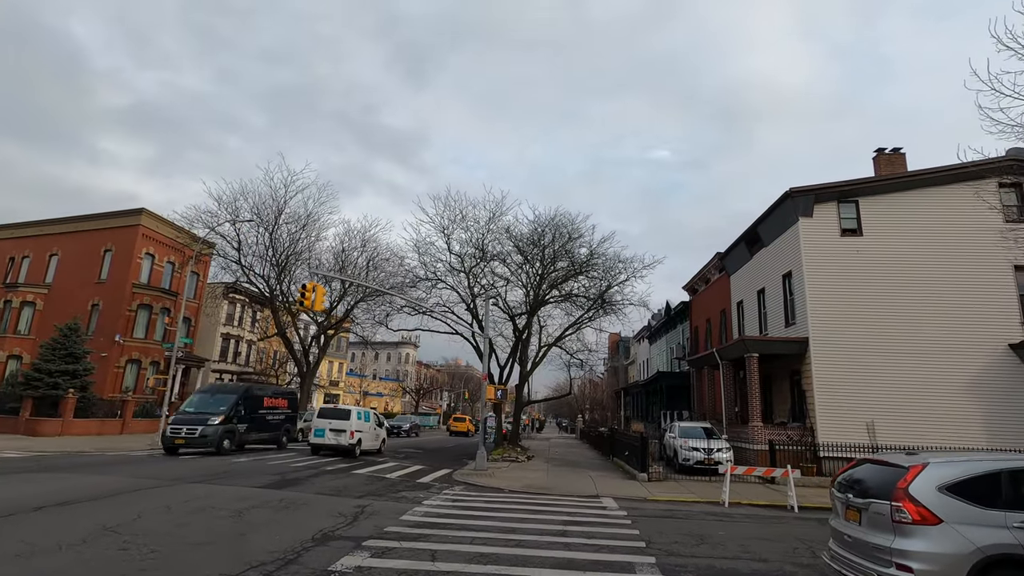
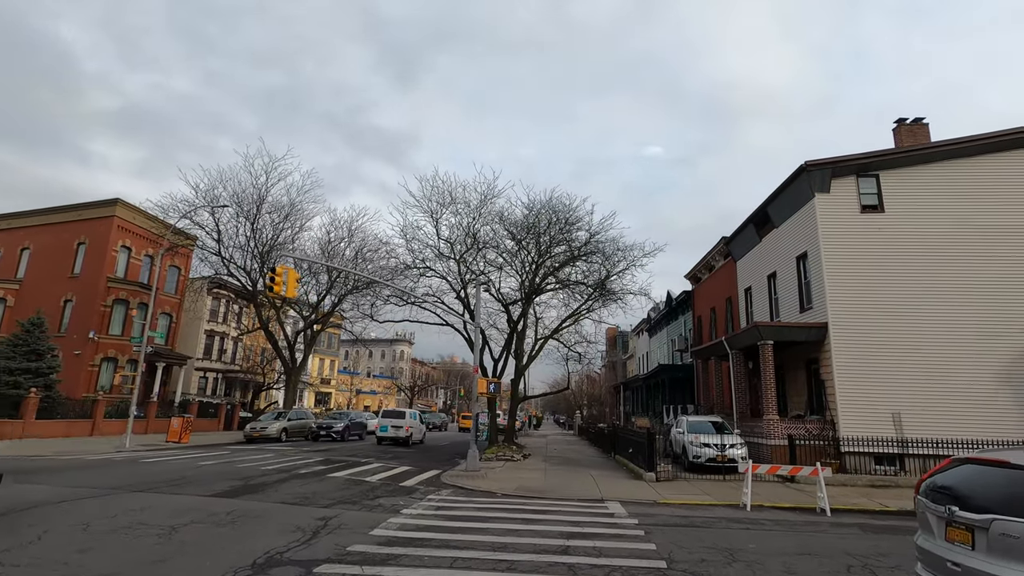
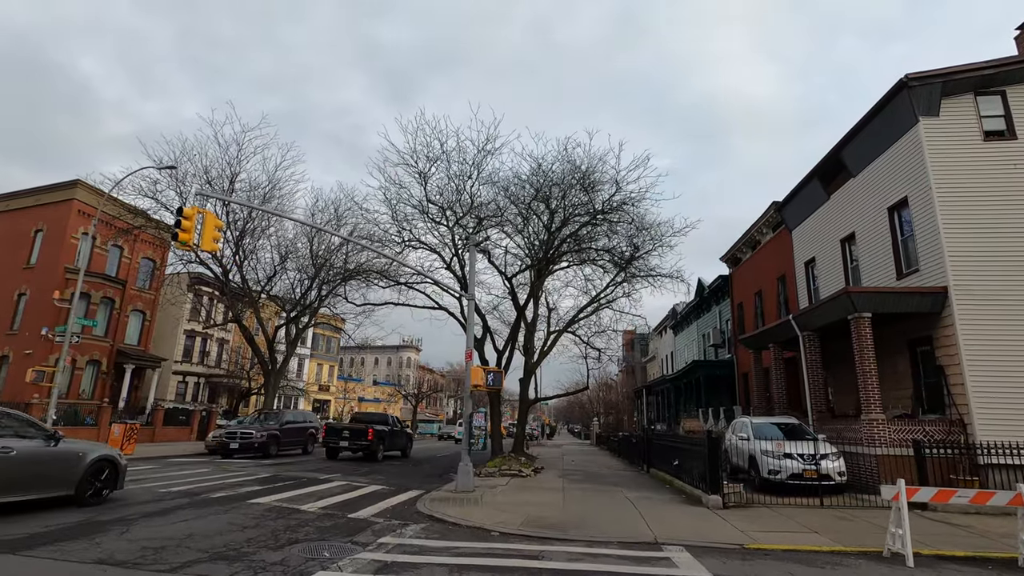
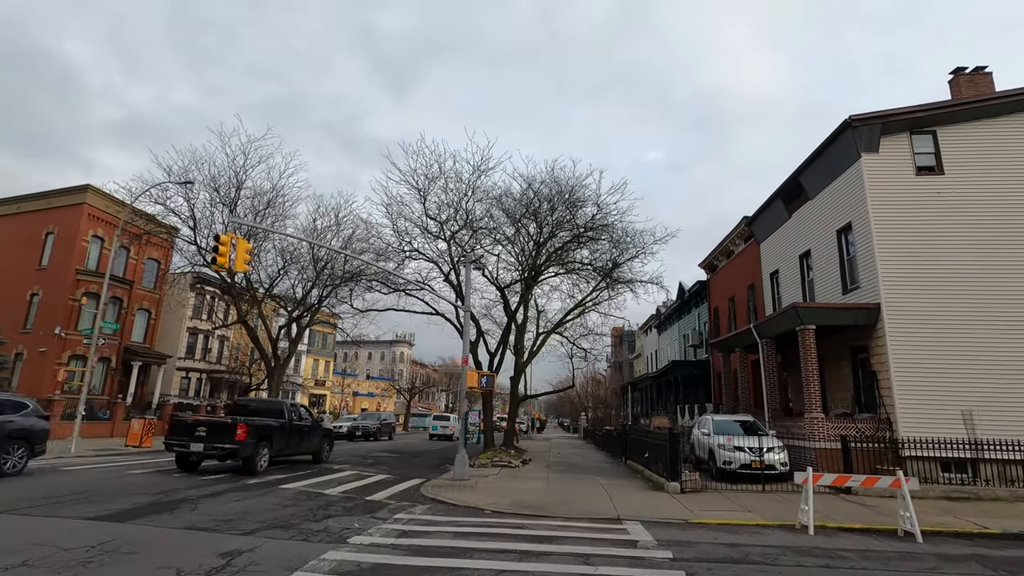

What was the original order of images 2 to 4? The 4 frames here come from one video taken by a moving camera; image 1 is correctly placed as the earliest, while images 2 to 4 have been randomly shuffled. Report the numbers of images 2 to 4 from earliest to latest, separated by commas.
2, 4, 3
